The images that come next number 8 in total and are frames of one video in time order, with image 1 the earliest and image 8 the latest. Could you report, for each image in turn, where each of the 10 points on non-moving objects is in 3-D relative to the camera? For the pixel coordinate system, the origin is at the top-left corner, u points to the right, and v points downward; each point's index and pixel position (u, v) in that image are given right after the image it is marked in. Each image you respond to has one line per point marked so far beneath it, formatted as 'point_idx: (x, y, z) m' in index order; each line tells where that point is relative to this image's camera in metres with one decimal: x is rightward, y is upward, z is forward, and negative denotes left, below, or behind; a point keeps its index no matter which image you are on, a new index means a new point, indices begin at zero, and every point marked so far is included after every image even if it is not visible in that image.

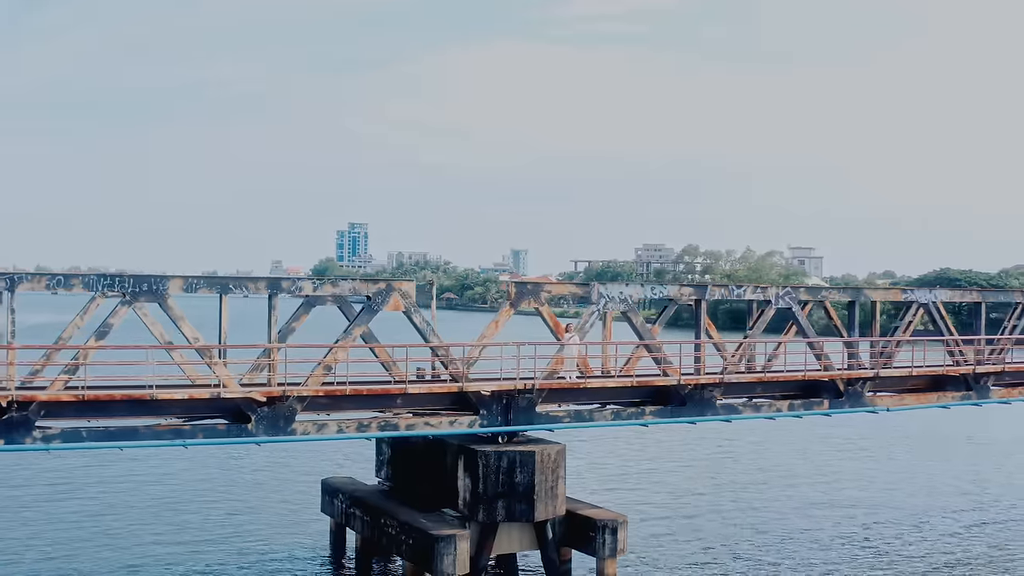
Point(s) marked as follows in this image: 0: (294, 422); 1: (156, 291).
0: (-3.5, -2.1, +17.2) m
1: (-5.3, 0.0, +16.0) m
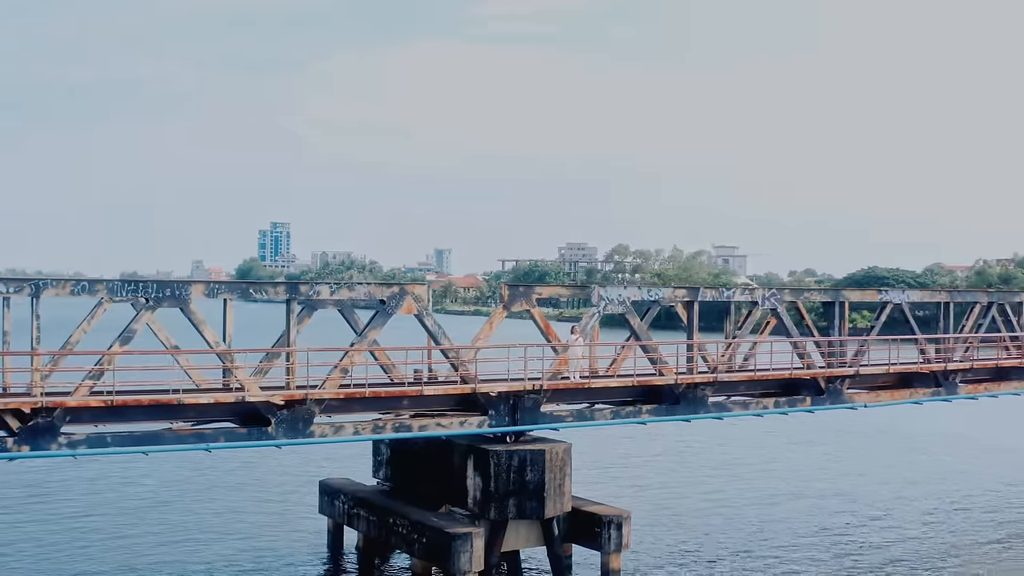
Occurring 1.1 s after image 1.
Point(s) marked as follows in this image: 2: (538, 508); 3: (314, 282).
0: (-3.2, -2.2, +17.4) m
1: (-5.0, -0.1, +16.2) m
2: (+0.5, -3.9, +19.0) m
3: (-3.2, +0.1, +17.4) m
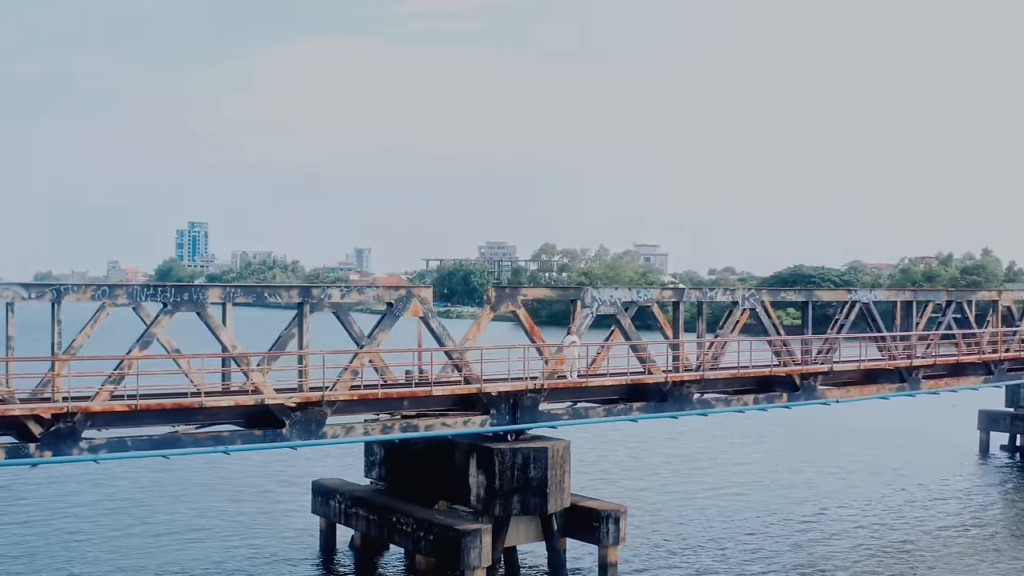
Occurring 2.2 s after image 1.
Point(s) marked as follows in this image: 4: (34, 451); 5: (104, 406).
0: (-3.1, -2.3, +17.7) m
1: (-4.8, -0.2, +16.4) m
2: (+0.5, -3.9, +19.5) m
3: (-3.0, 0.0, +17.7) m
4: (-6.8, -2.3, +15.3) m
5: (-5.8, -1.7, +15.5) m
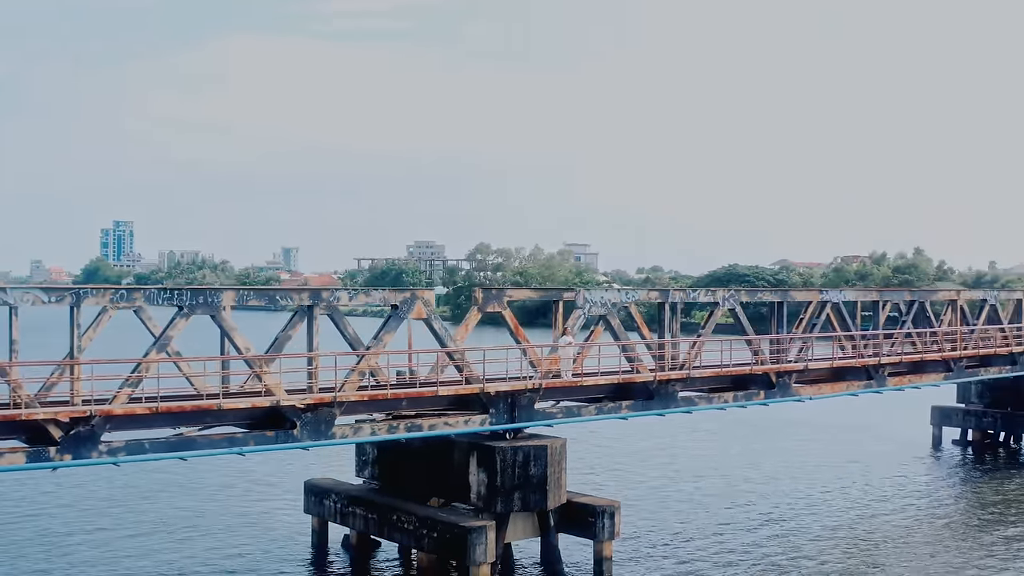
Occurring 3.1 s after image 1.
0: (-3.0, -2.3, +18.0) m
1: (-4.6, -0.2, +16.6) m
2: (+0.5, -3.9, +20.0) m
3: (-2.9, 0.0, +18.0) m
4: (-6.5, -2.4, +15.4) m
5: (-5.6, -1.8, +15.6) m
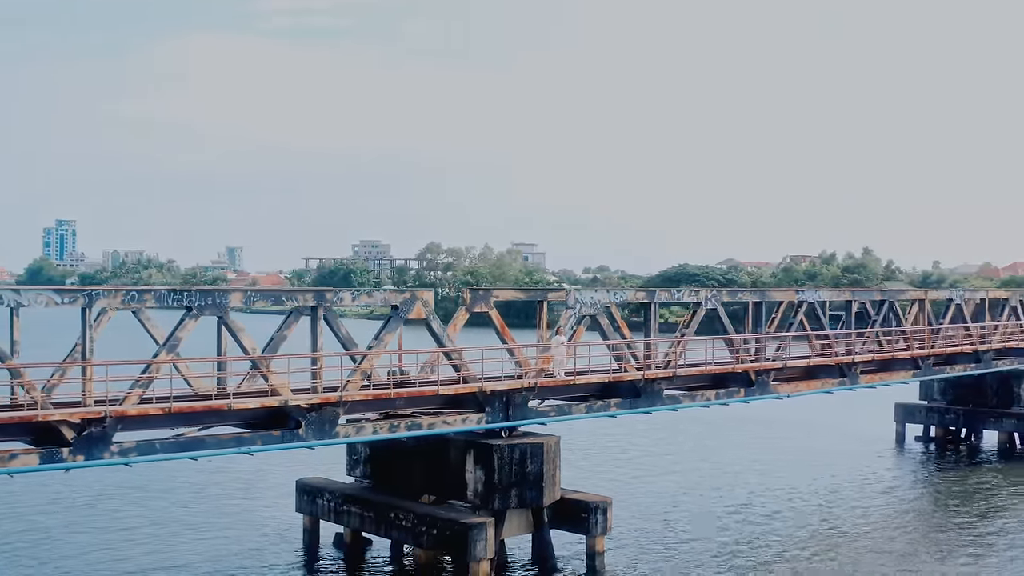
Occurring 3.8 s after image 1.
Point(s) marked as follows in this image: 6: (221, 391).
0: (-3.0, -2.3, +18.3) m
1: (-4.6, -0.3, +16.8) m
2: (+0.5, -4.0, +20.5) m
3: (-2.9, 0.0, +18.3) m
4: (-6.4, -2.4, +15.5) m
5: (-5.5, -1.8, +15.8) m
6: (-4.7, -1.7, +17.4) m
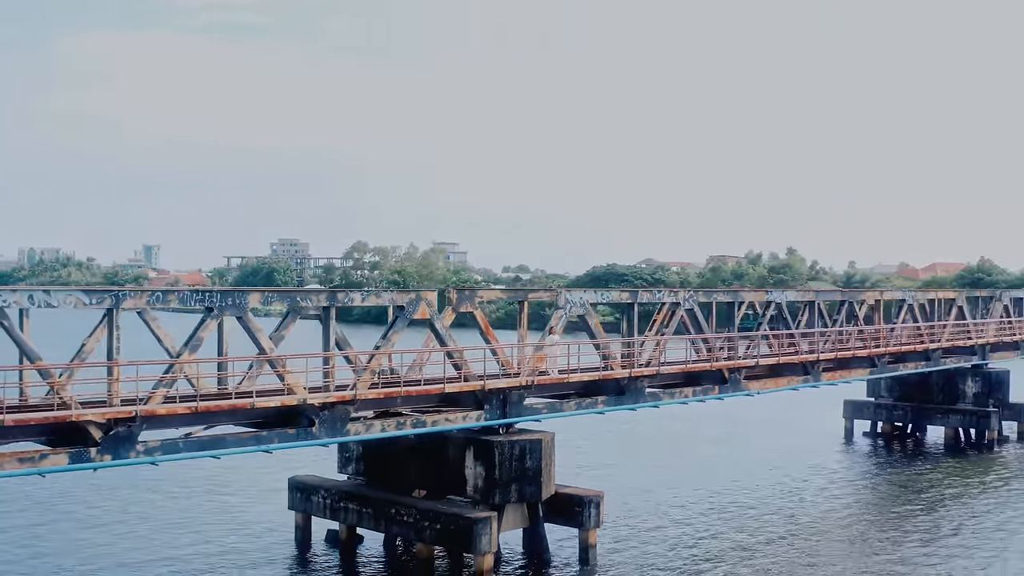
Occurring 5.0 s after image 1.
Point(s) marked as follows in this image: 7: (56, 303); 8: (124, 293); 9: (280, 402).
0: (-2.9, -2.4, +18.8) m
1: (-4.3, -0.3, +17.2) m
2: (+0.4, -4.0, +21.1) m
3: (-2.8, 0.0, +18.8) m
4: (-6.1, -2.4, +15.7) m
5: (-5.2, -1.8, +16.1) m
6: (-4.5, -1.7, +17.8) m
7: (-6.5, -0.2, +15.4) m
8: (-5.8, -0.1, +16.1) m
9: (-3.8, -1.8, +17.4) m
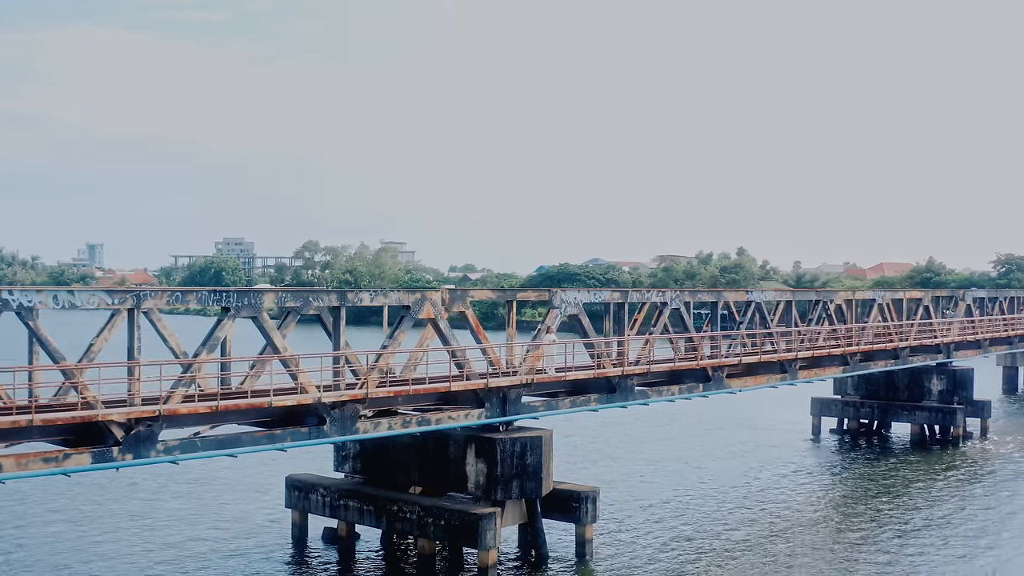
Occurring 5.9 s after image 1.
0: (-2.8, -2.4, +19.1) m
1: (-4.2, -0.3, +17.4) m
2: (+0.5, -4.0, +21.6) m
3: (-2.7, -0.1, +19.1) m
4: (-5.9, -2.4, +15.9) m
5: (-5.0, -1.8, +16.3) m
6: (-4.4, -1.7, +18.0) m
7: (-6.3, -0.2, +15.6) m
8: (-5.6, -0.1, +16.3) m
9: (-3.6, -1.8, +17.7) m
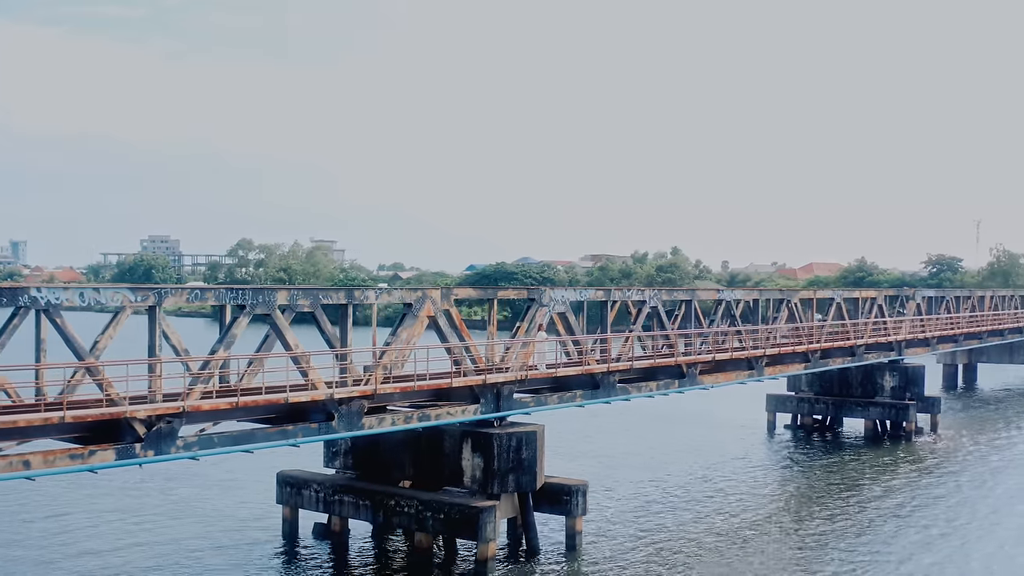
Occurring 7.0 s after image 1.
0: (-2.7, -2.3, +19.5) m
1: (-4.0, -0.3, +17.8) m
2: (+0.3, -4.0, +22.2) m
3: (-2.7, 0.0, +19.5) m
4: (-5.7, -2.4, +16.2) m
5: (-4.8, -1.8, +16.6) m
6: (-4.3, -1.7, +18.3) m
7: (-6.0, -0.2, +15.8) m
8: (-5.4, -0.1, +16.6) m
9: (-3.5, -1.8, +18.1) m
